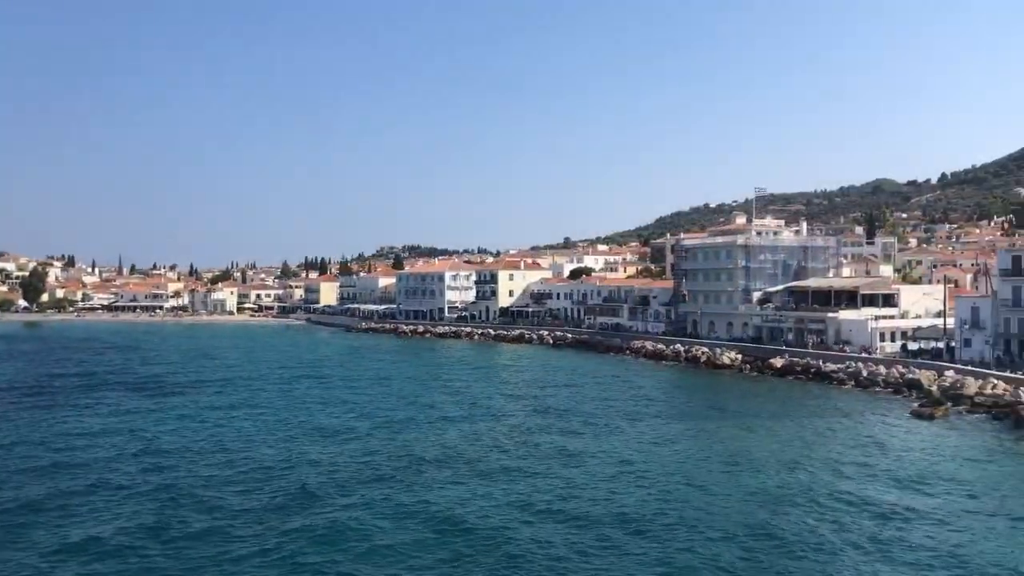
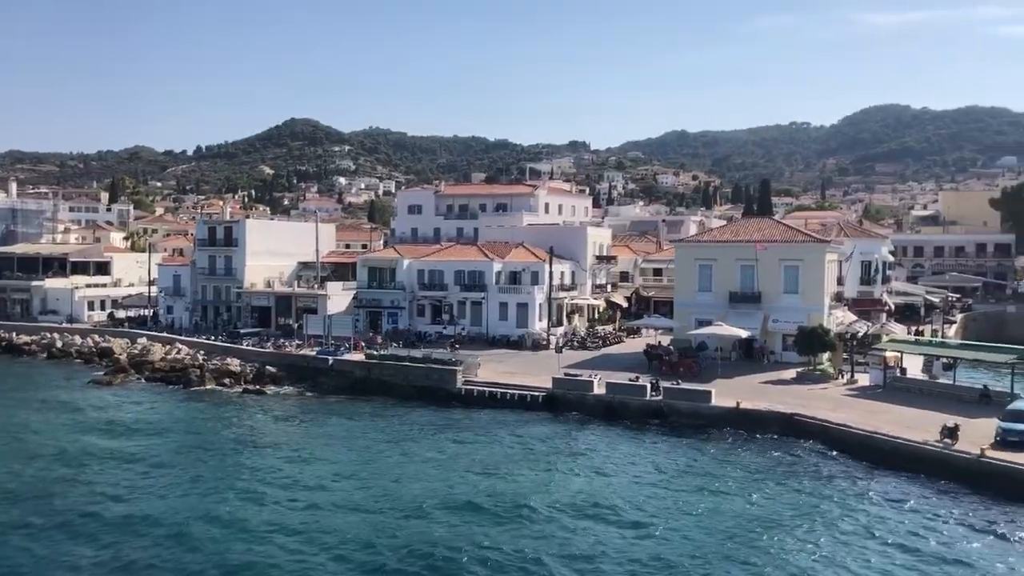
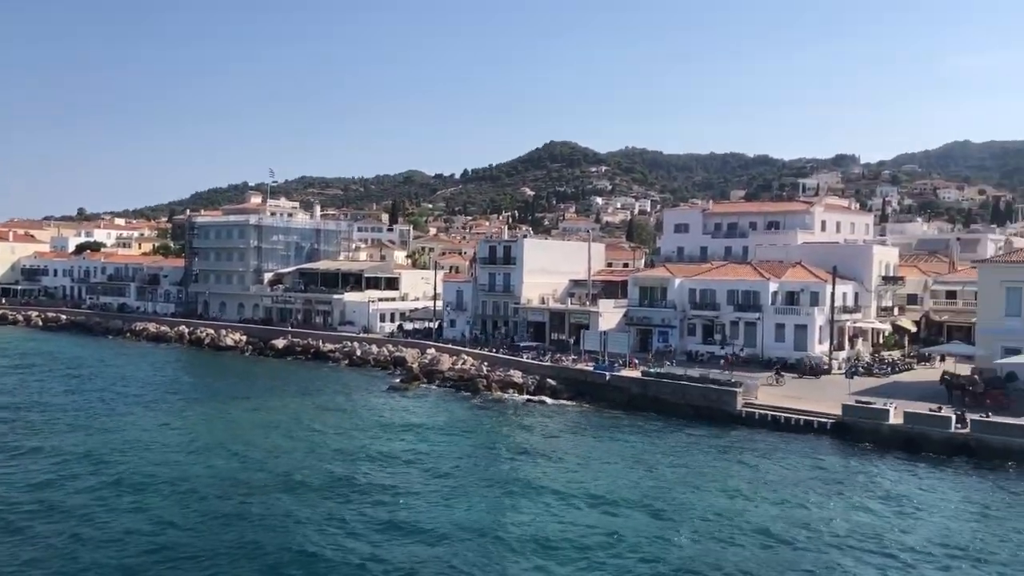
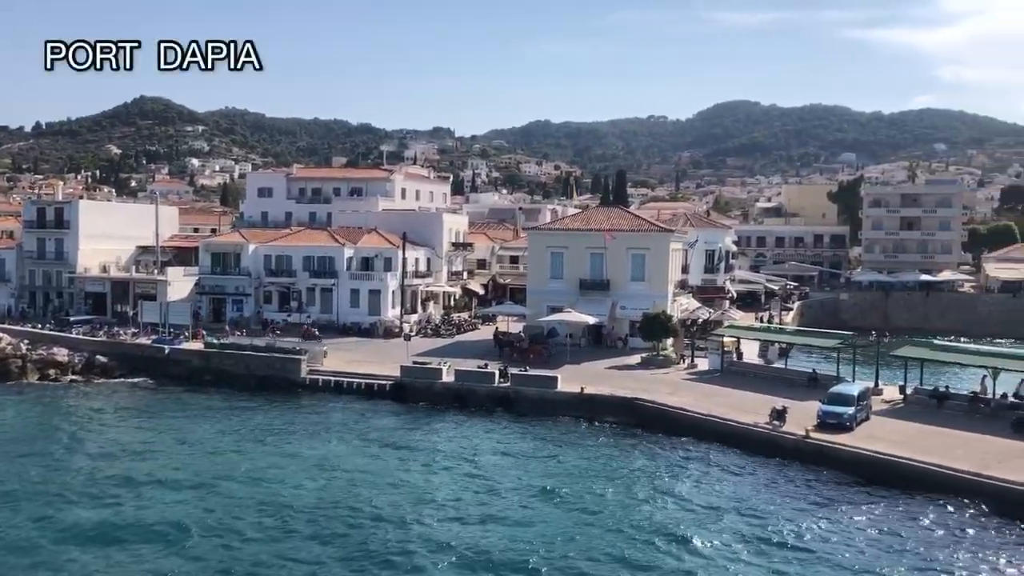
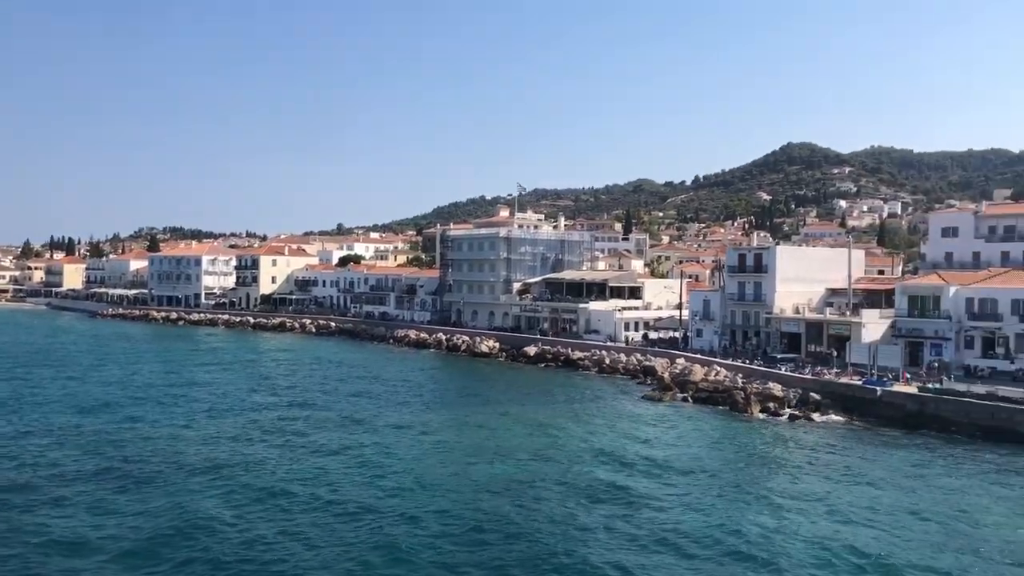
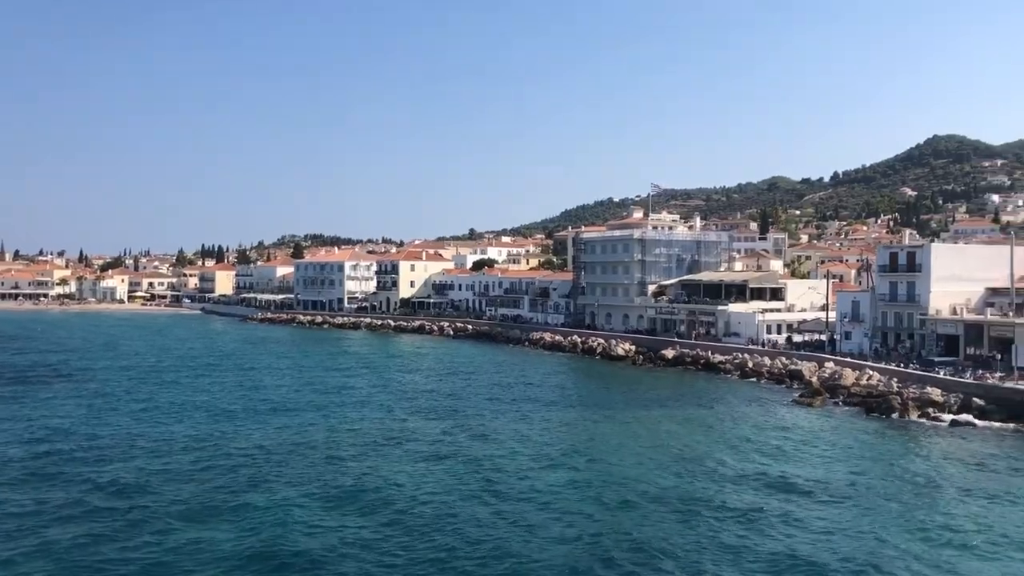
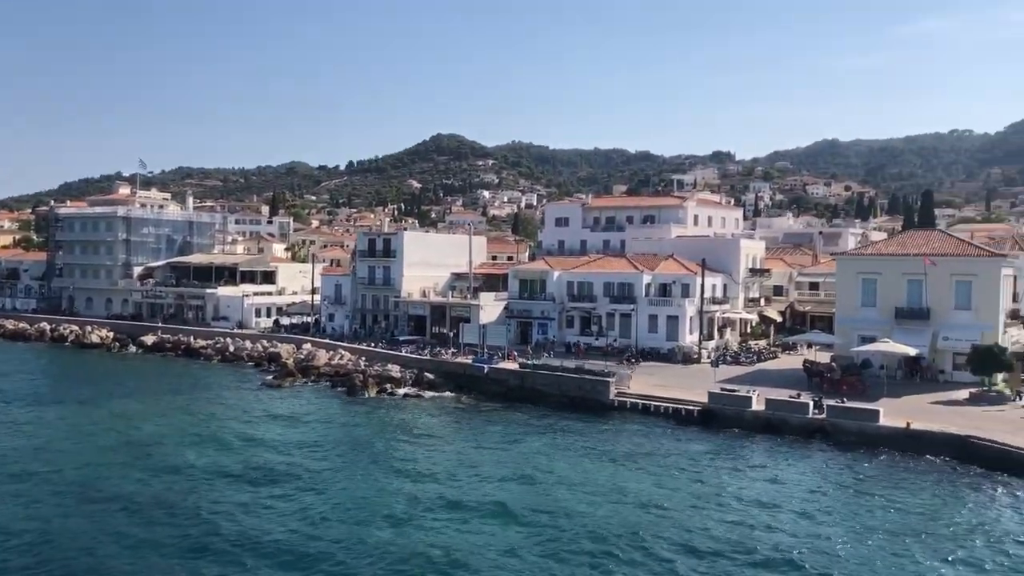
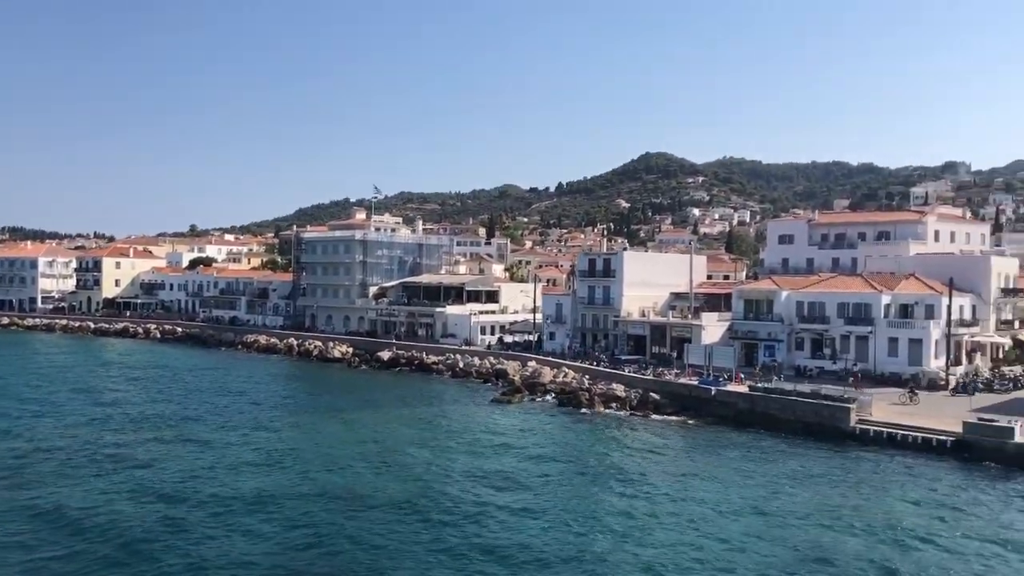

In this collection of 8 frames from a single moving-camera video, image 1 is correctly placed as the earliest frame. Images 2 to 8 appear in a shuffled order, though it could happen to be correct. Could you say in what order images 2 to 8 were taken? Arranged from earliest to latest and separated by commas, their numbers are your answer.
6, 5, 8, 3, 7, 2, 4
